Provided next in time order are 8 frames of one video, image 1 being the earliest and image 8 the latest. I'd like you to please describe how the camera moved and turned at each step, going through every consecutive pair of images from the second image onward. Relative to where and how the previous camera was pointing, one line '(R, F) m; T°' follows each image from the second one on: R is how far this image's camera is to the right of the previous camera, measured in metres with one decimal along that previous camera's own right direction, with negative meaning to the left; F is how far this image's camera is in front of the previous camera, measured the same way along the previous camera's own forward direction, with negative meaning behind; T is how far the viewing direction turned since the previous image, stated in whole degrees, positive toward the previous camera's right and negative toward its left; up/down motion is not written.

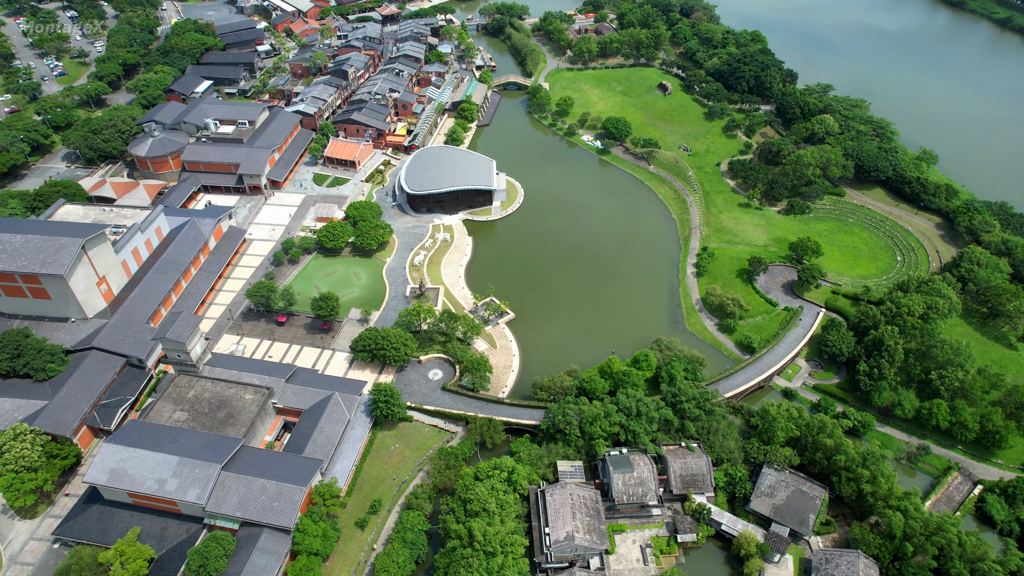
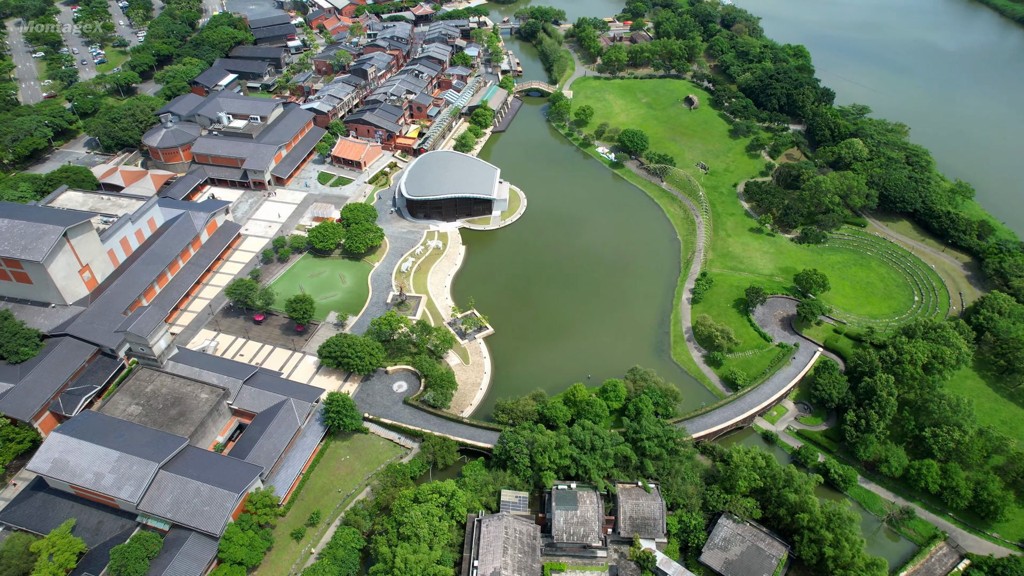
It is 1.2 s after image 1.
(+7.1, +2.2) m; -5°
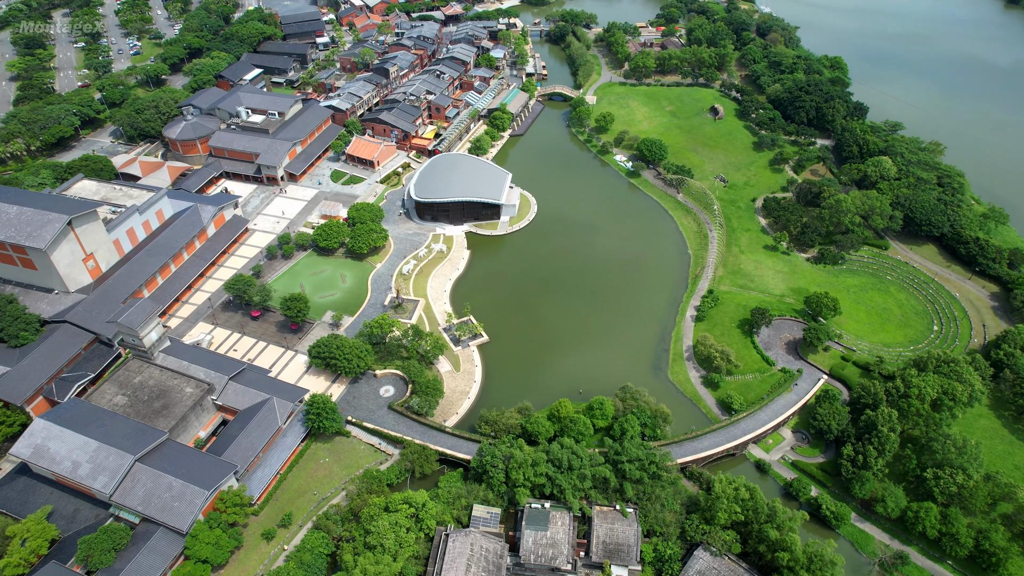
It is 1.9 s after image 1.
(+3.9, +1.2) m; -3°
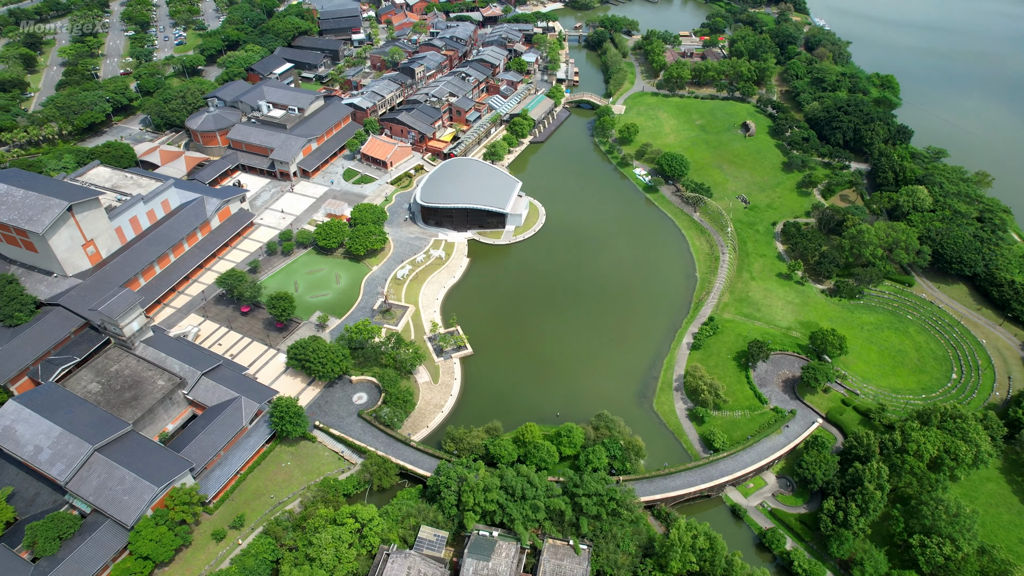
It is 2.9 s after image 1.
(+6.2, +2.0) m; -5°
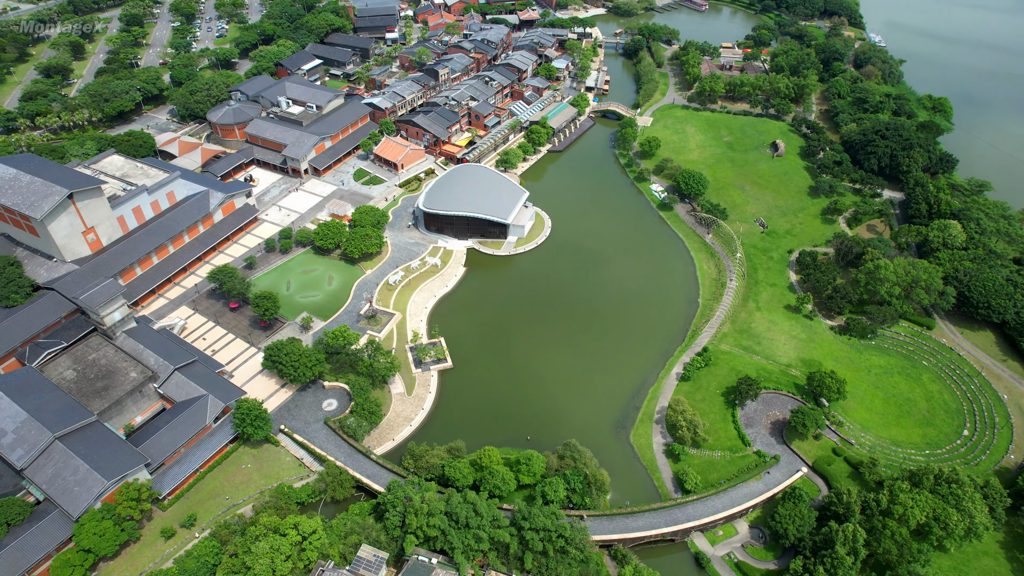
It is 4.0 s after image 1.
(+6.3, +2.1) m; -5°
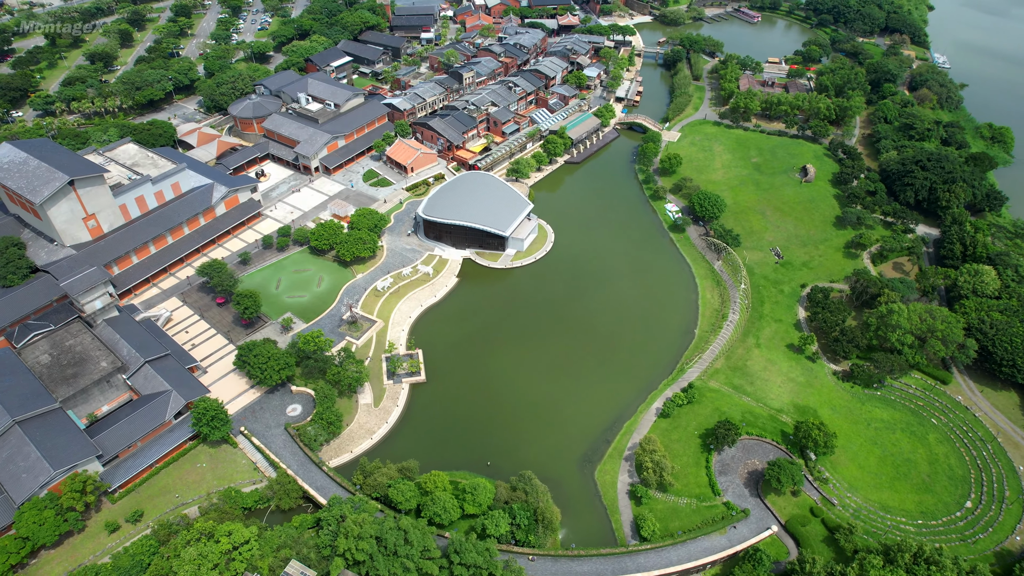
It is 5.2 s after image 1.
(+6.9, +2.5) m; -5°
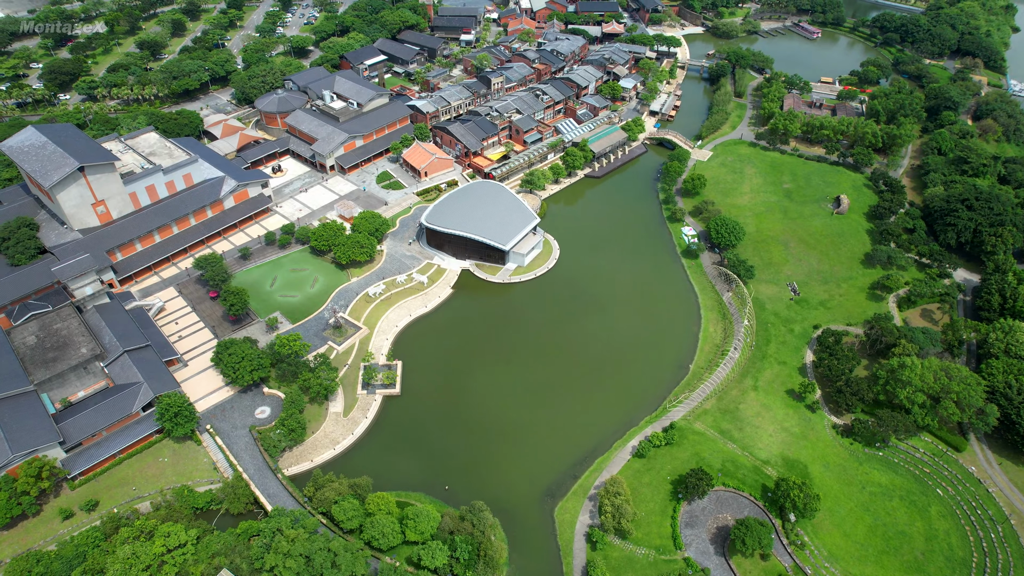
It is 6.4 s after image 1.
(+6.7, +2.5) m; -5°
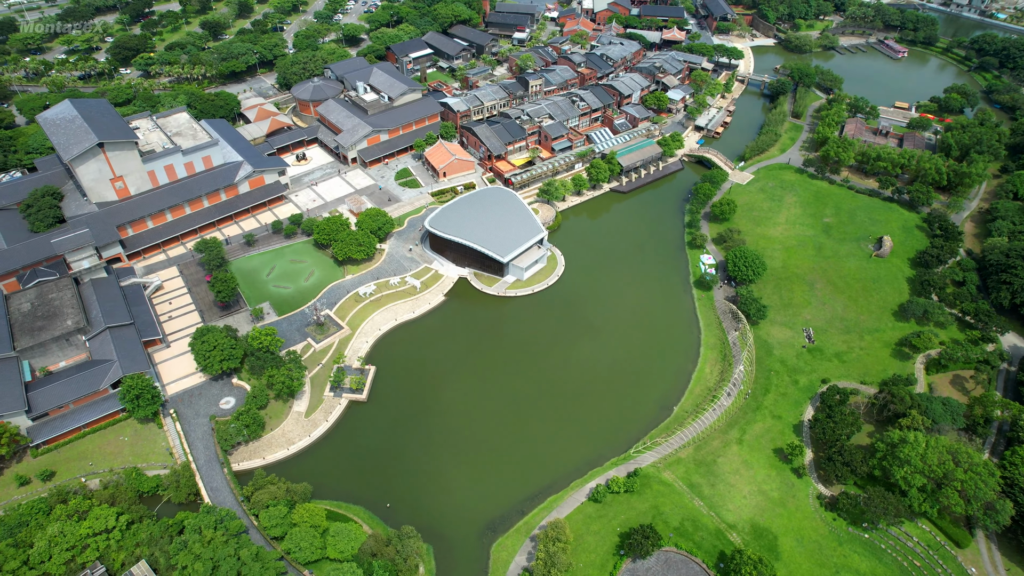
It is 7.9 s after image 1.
(+8.5, +3.2) m; -7°
